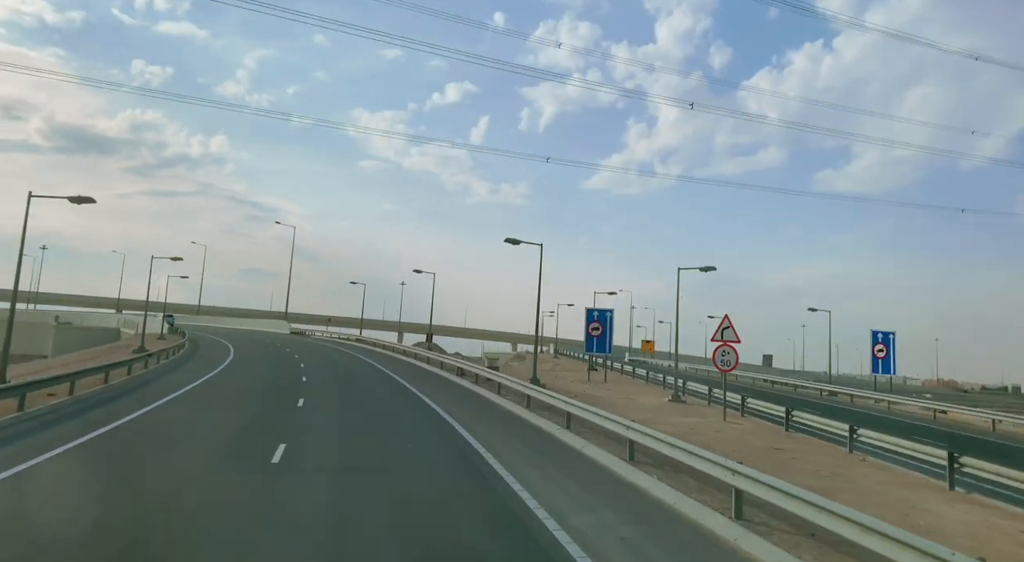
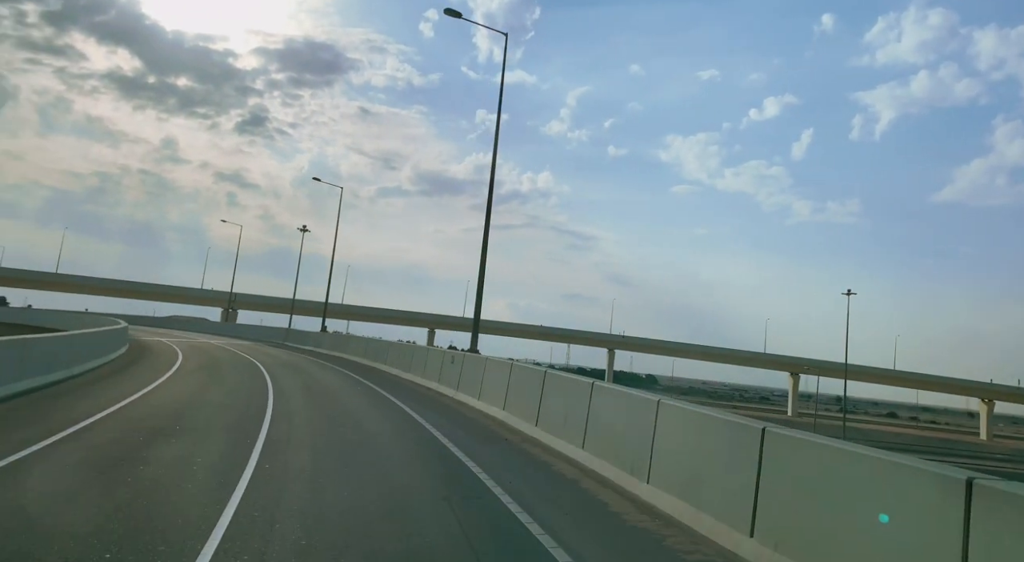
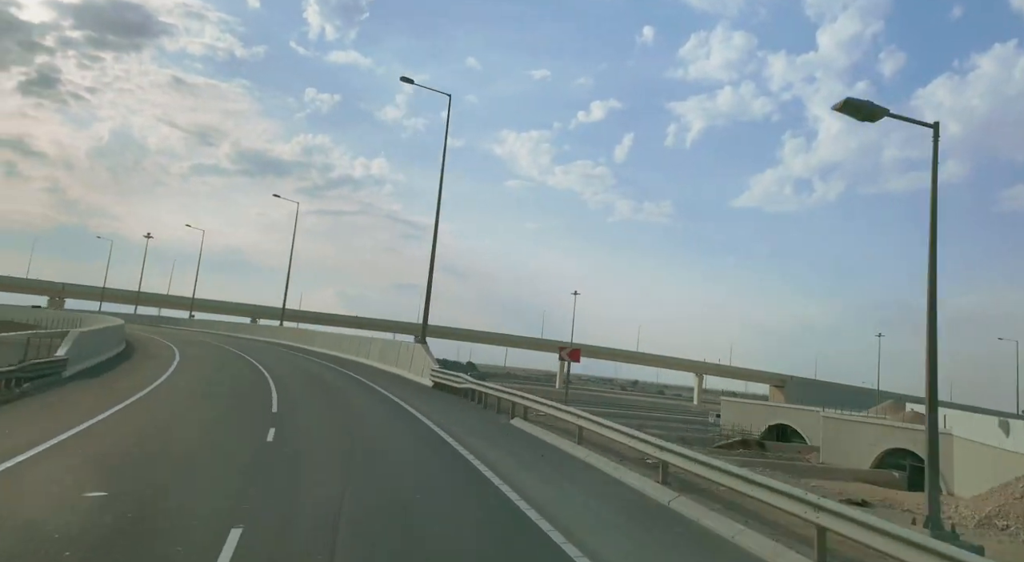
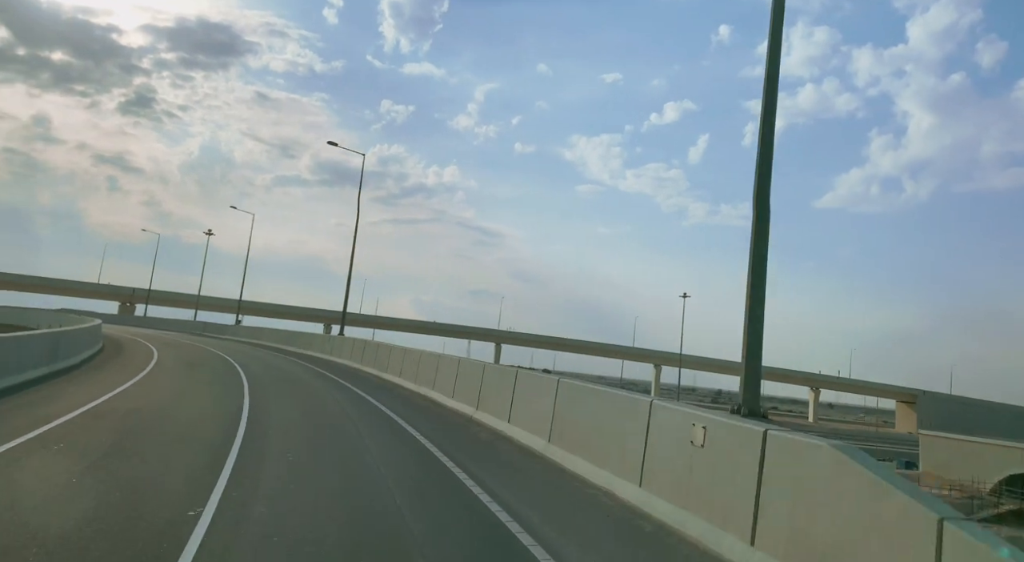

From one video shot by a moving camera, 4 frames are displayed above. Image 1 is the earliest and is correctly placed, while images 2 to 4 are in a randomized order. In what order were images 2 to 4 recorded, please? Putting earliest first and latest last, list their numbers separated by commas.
3, 4, 2
